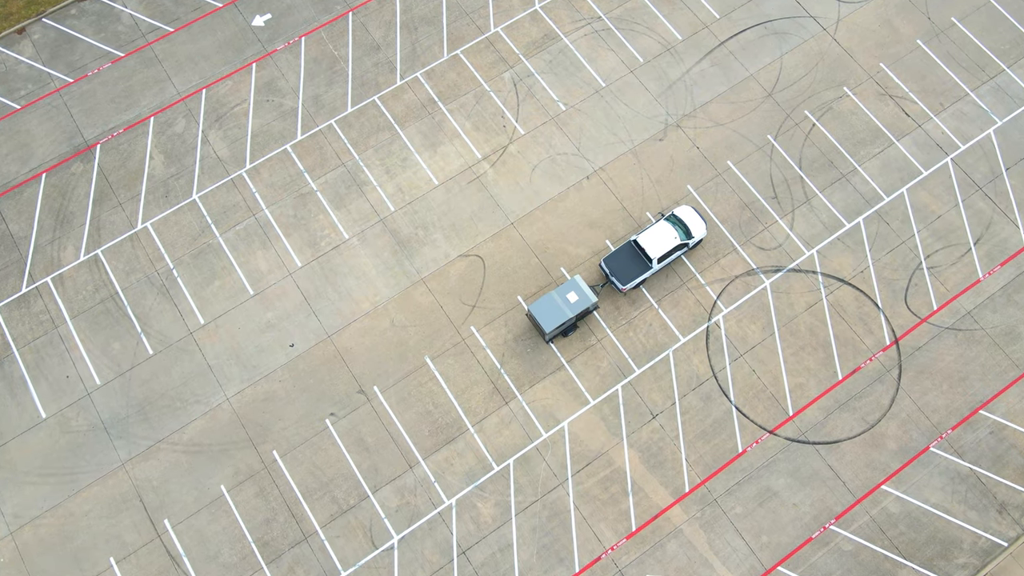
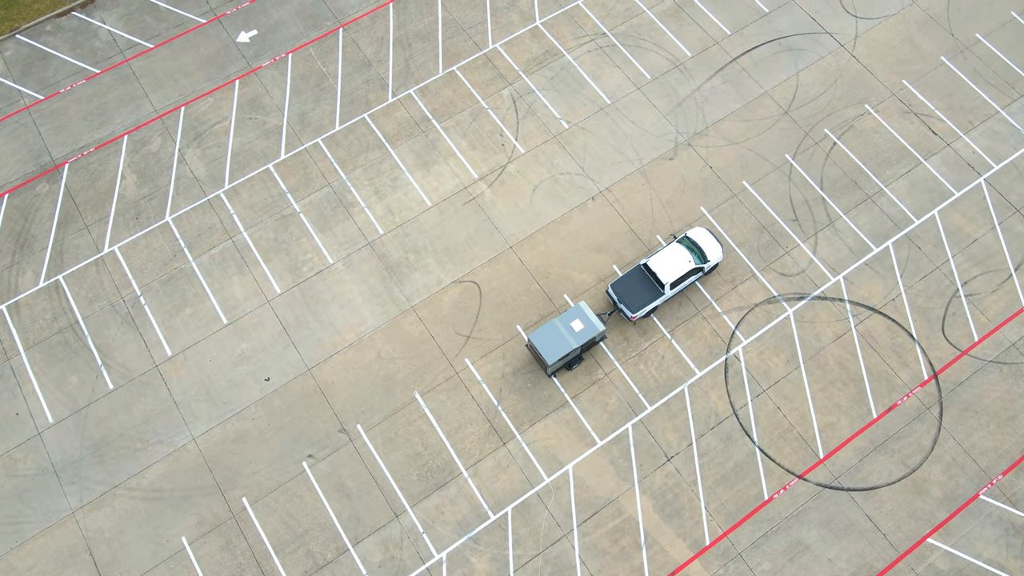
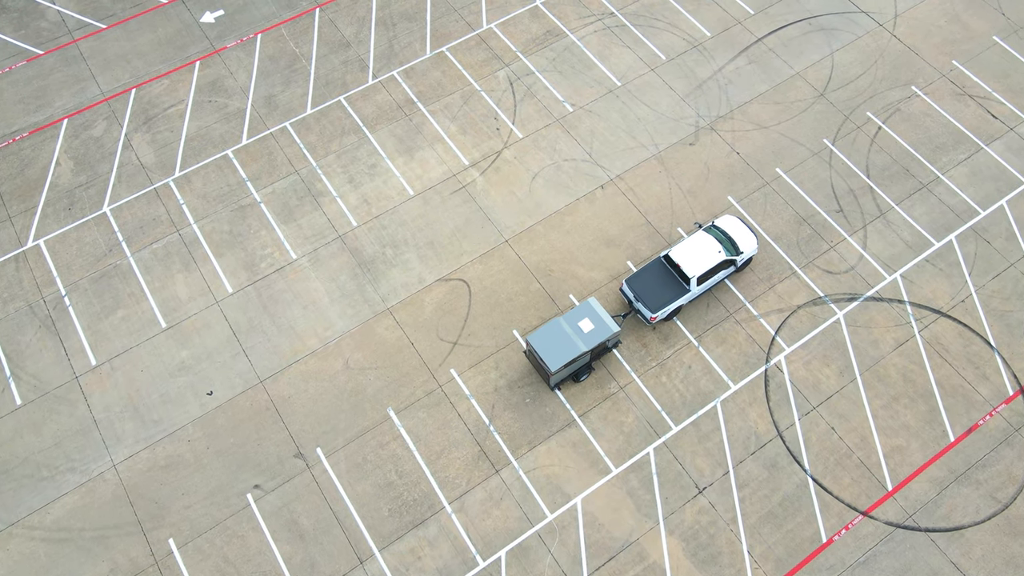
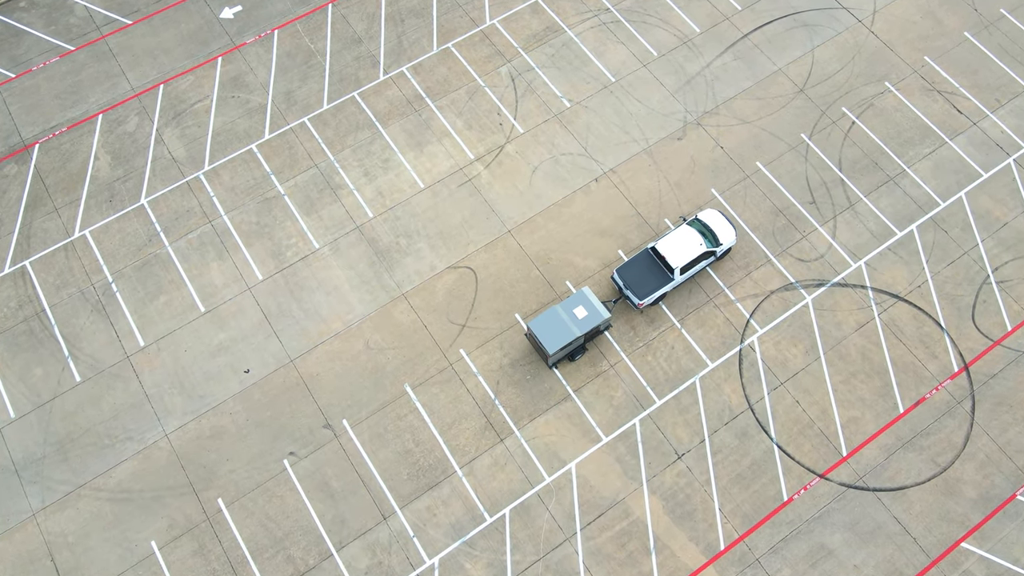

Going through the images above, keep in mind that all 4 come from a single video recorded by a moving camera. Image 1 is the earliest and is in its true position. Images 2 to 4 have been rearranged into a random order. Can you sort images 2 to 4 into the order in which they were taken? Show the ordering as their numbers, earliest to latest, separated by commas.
2, 4, 3
